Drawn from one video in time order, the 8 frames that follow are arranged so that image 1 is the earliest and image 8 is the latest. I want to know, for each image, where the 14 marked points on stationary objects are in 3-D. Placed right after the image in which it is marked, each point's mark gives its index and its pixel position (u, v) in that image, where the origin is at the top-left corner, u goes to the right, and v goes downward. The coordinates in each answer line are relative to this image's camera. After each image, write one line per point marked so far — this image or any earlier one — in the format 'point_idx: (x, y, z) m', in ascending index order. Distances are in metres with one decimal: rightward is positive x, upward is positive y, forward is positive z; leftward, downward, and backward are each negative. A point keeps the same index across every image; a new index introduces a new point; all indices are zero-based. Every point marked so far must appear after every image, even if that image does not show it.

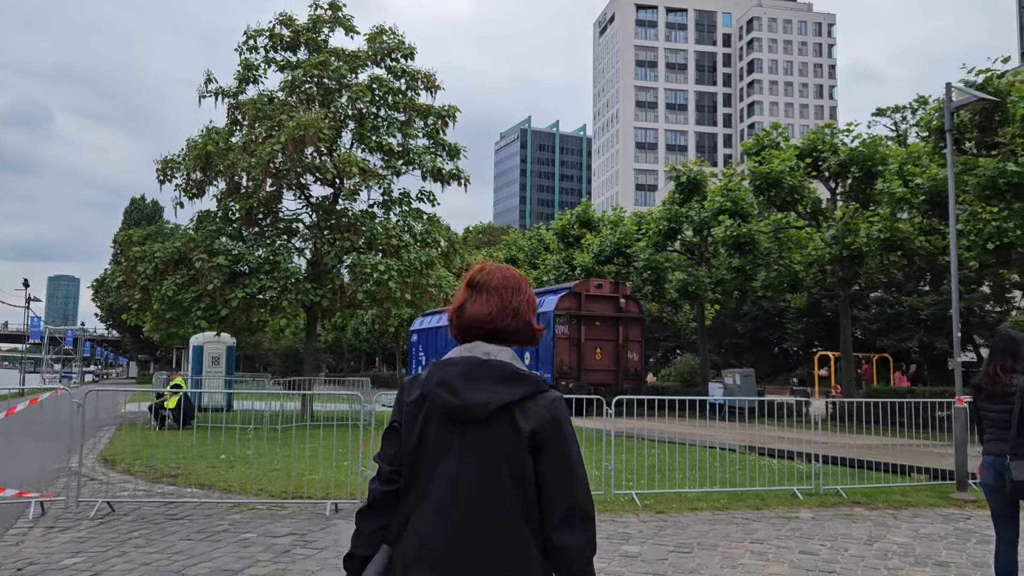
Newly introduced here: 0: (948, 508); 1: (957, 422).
0: (+4.2, -2.1, +8.3) m
1: (+4.7, -1.4, +9.0) m
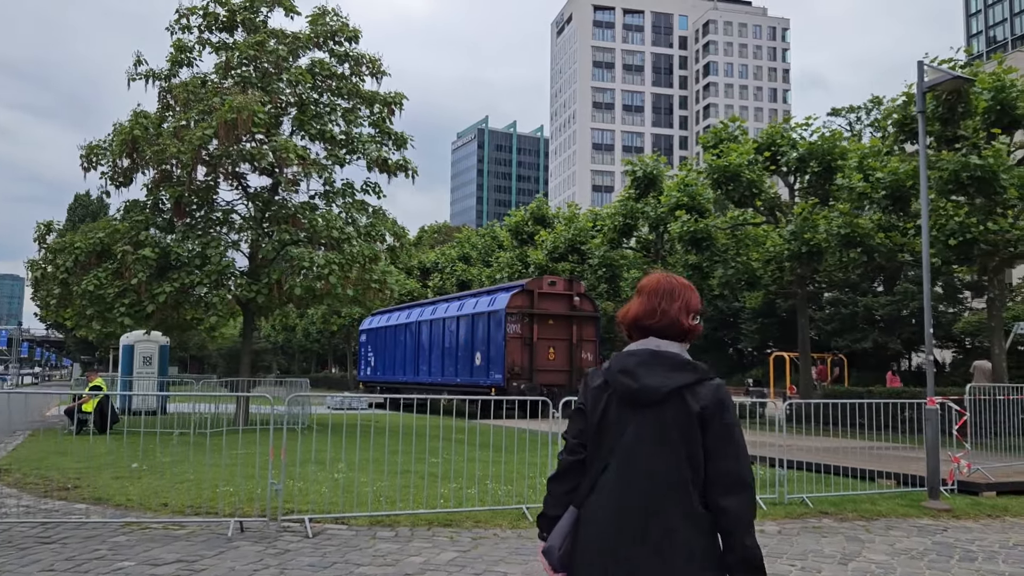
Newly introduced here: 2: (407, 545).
0: (+3.6, -2.0, +7.6) m
1: (+4.1, -1.3, +8.4) m
2: (-0.7, -1.8, +6.0) m
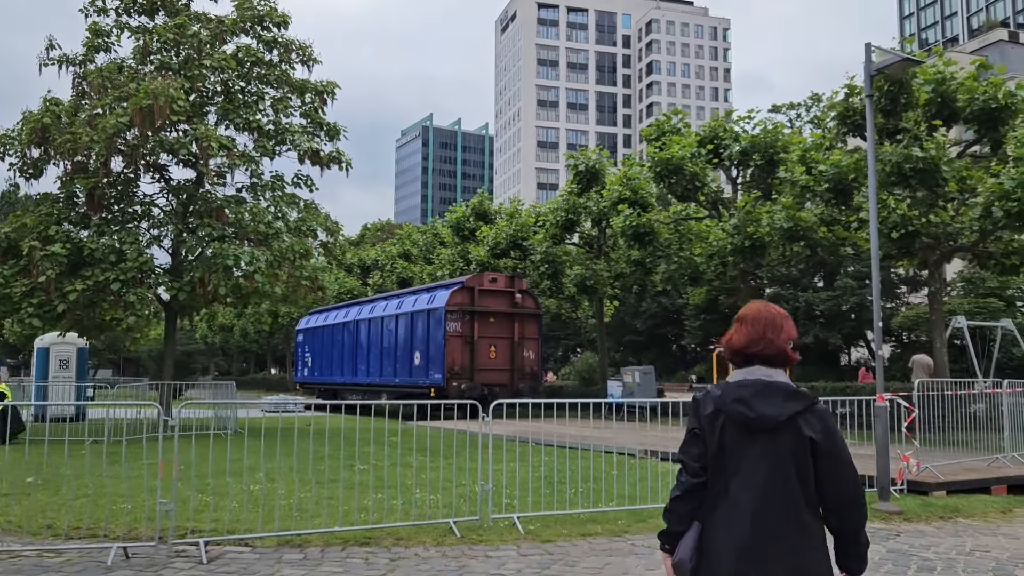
0: (+3.0, -2.0, +7.2) m
1: (+3.4, -1.2, +8.1) m
2: (-1.2, -1.8, +5.4) m
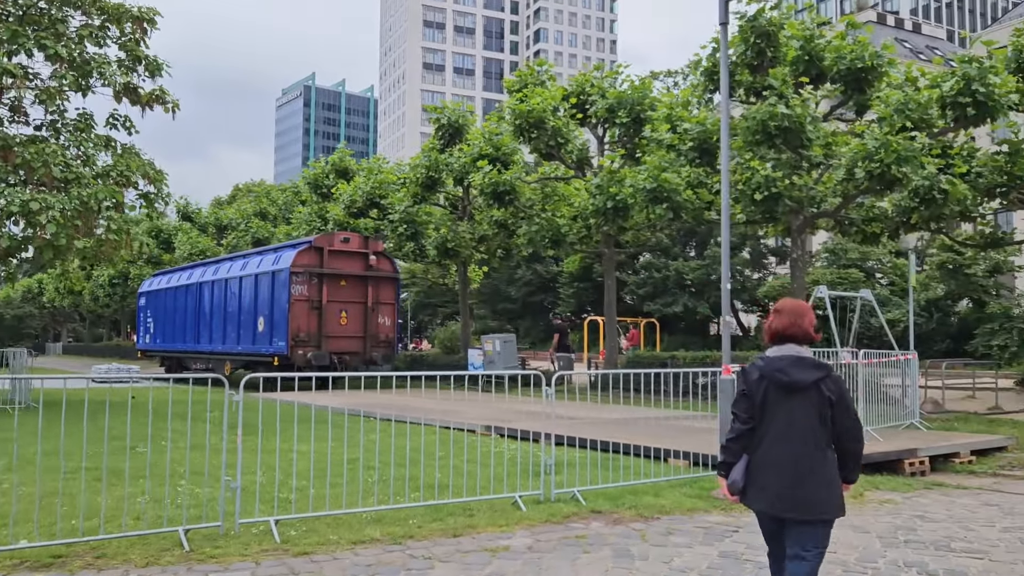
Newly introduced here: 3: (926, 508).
0: (+1.4, -1.6, +6.2) m
1: (+1.7, -0.9, +7.1) m
2: (-2.5, -1.4, +3.8) m
3: (+3.3, -1.8, +6.9) m
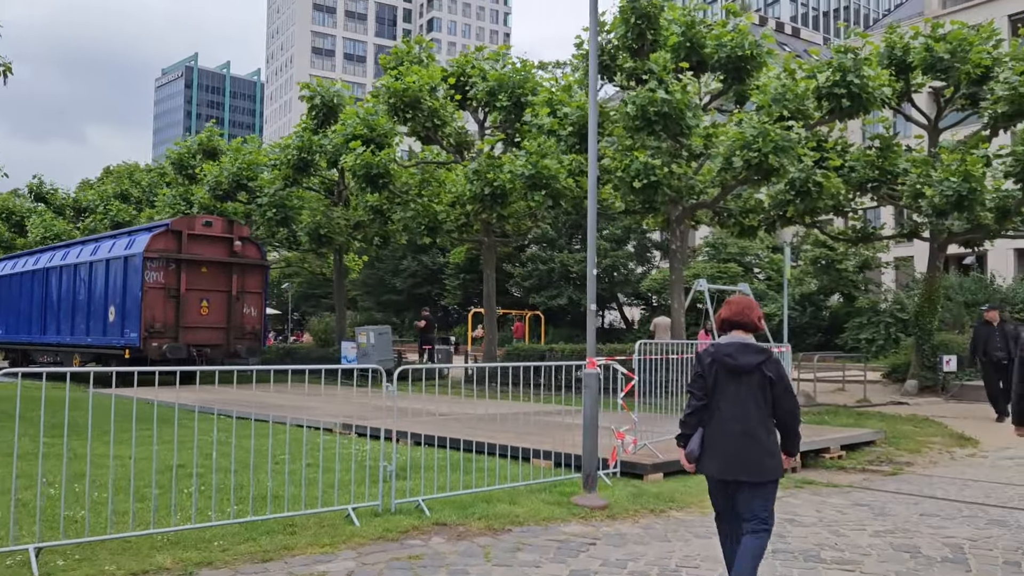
0: (+0.3, -1.5, +5.6) m
1: (+0.6, -0.8, +6.5) m
2: (-3.3, -1.3, +2.7) m
3: (+2.1, -1.7, +6.5) m
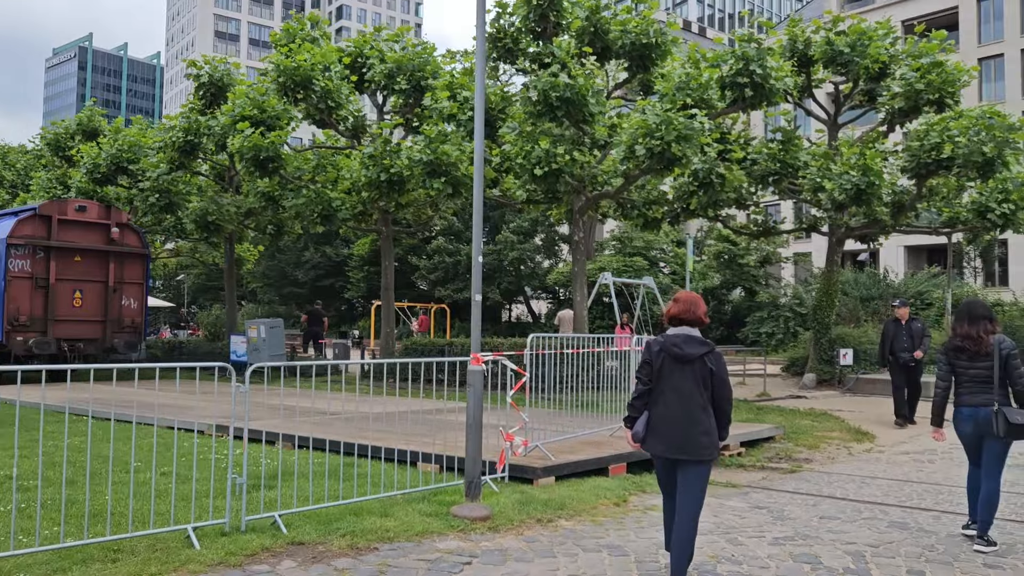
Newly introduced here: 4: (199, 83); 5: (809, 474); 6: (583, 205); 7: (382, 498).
0: (-0.4, -1.5, +5.0) m
1: (-0.3, -0.7, +5.9) m
2: (-3.7, -1.2, +1.8) m
3: (+1.3, -1.6, +6.1) m
4: (-6.7, +4.4, +18.6) m
5: (+2.7, -1.7, +7.9) m
6: (+1.2, +1.4, +14.4) m
7: (-0.9, -1.5, +6.1) m
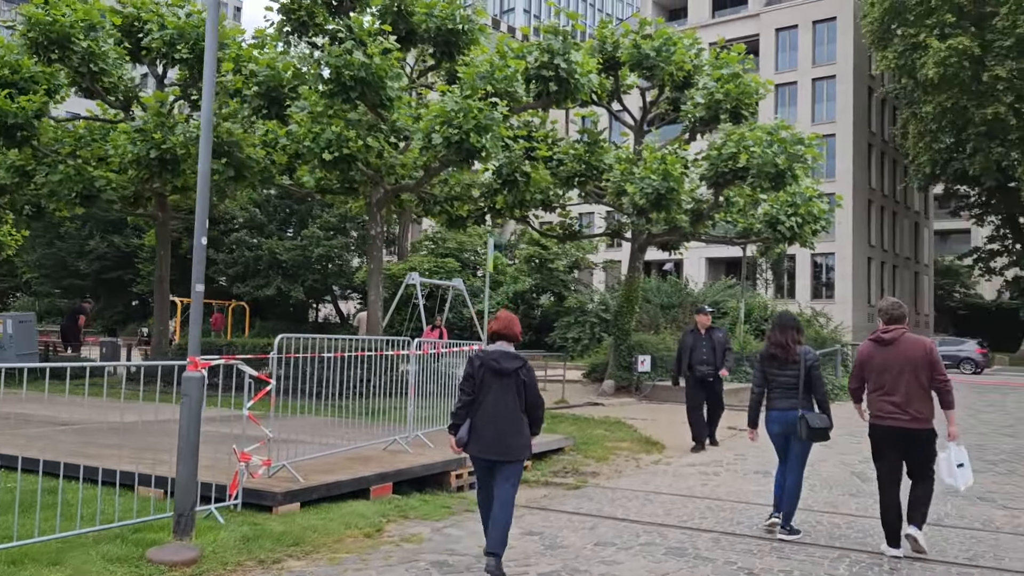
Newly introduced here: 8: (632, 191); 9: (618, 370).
0: (-1.8, -1.4, +3.9) m
1: (-1.8, -0.6, +4.8) m
2: (-4.4, -1.1, 0.0) m
3: (-0.4, -1.6, +5.3) m
4: (-10.5, +4.7, +15.9) m
5: (+0.7, -1.7, +7.4) m
6: (-2.0, +1.4, +13.4) m
7: (-2.5, -1.4, +4.8) m
8: (+1.9, +1.5, +13.4) m
9: (+2.0, -1.5, +16.0) m
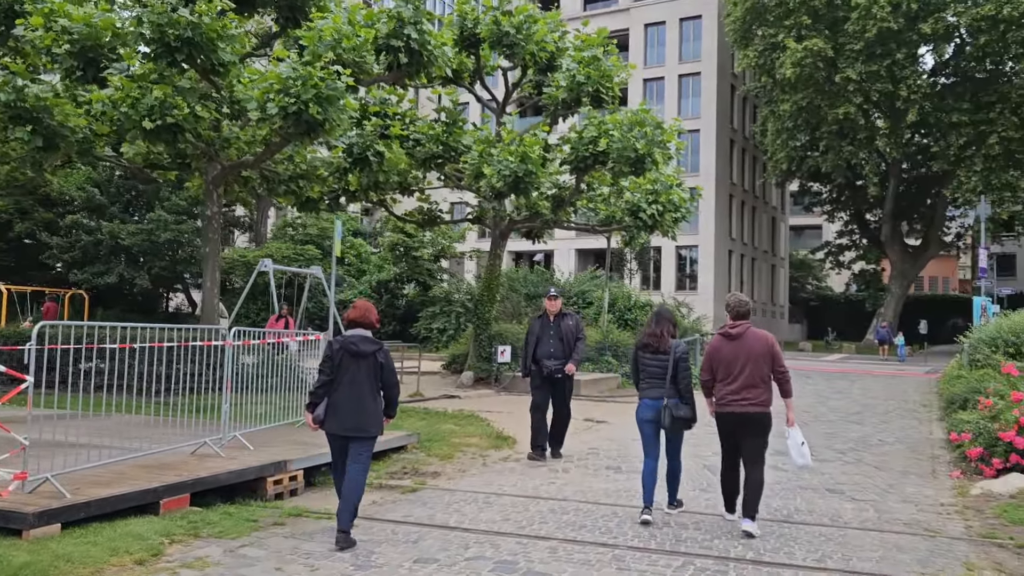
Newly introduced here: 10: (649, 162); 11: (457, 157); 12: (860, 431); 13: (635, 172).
0: (-2.6, -1.3, +2.9) m
1: (-2.7, -0.5, +3.8) m
2: (-4.6, -1.0, -1.3) m
3: (-1.4, -1.5, +4.5) m
4: (-12.9, +5.0, +13.5) m
5: (-0.6, -1.6, +6.7) m
6: (-4.2, +1.6, +12.3) m
7: (-3.4, -1.3, +3.7) m
8: (-0.3, +1.7, +12.8) m
9: (-0.6, -1.3, +15.4) m
10: (+2.1, +1.9, +13.1) m
11: (-0.9, +2.1, +13.6) m
12: (+4.4, -1.8, +11.0) m
13: (+1.9, +1.8, +13.2) m
